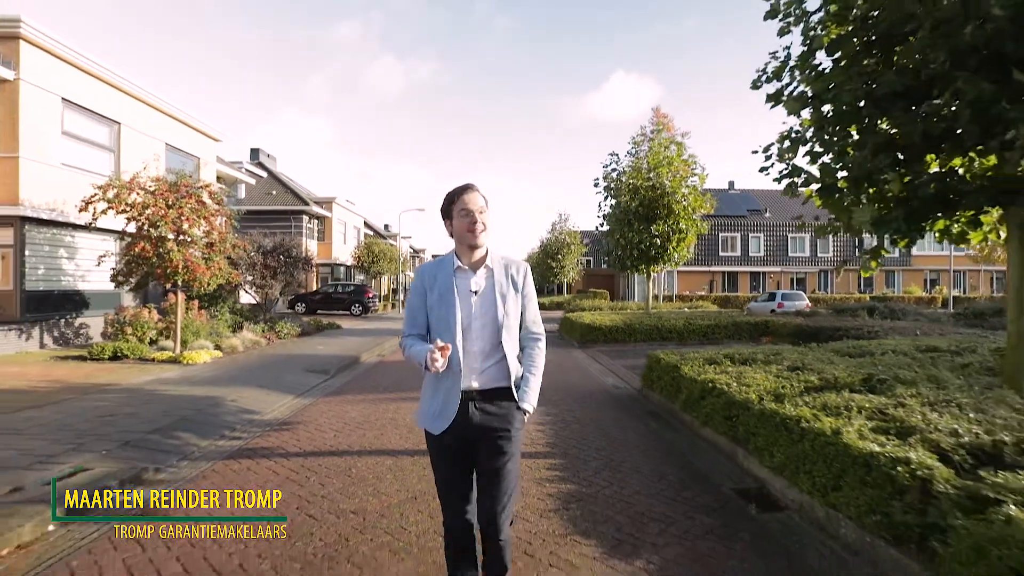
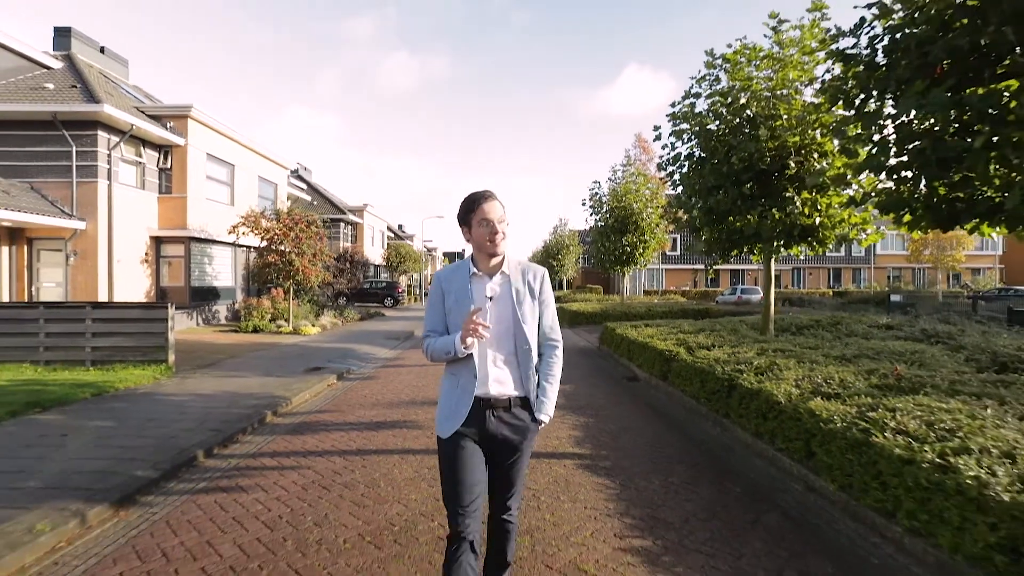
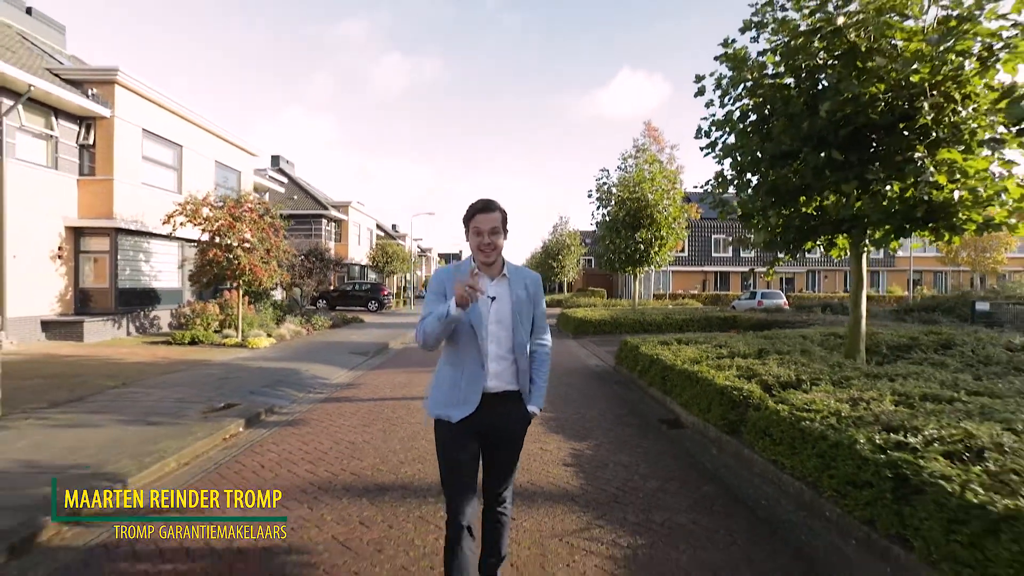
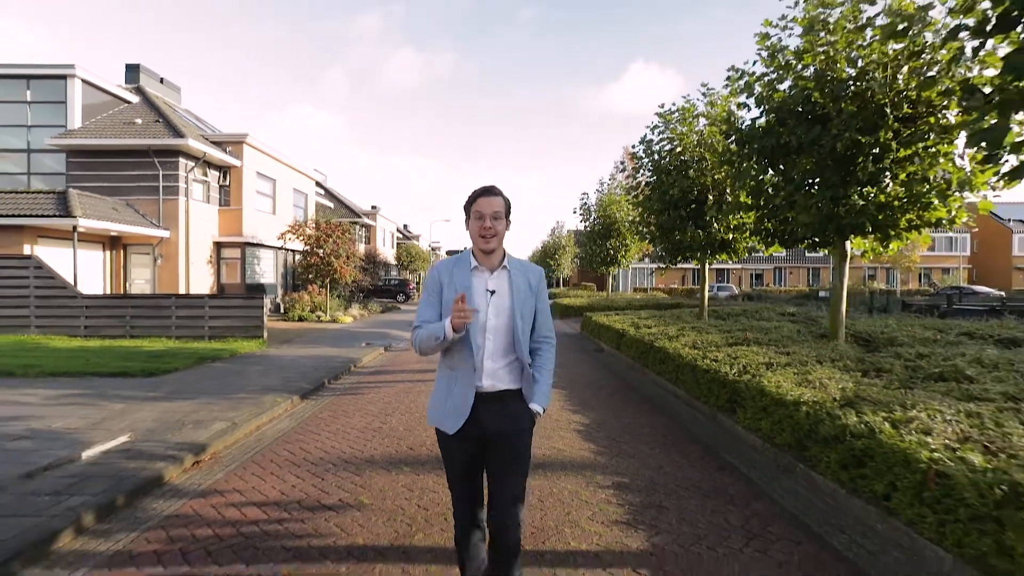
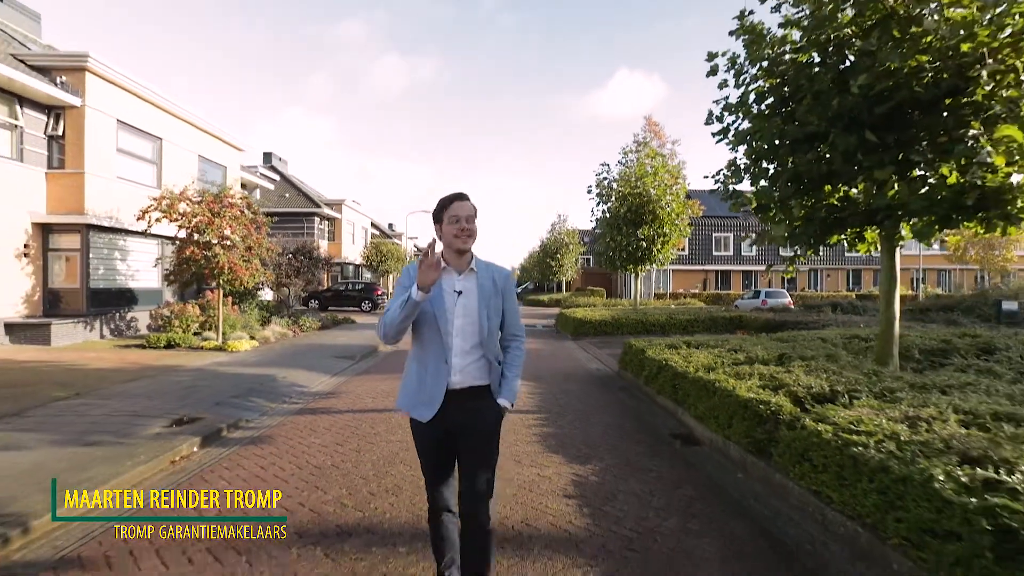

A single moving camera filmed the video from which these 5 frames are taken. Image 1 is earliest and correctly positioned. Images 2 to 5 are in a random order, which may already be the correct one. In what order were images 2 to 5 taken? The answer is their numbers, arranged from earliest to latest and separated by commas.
5, 3, 2, 4
